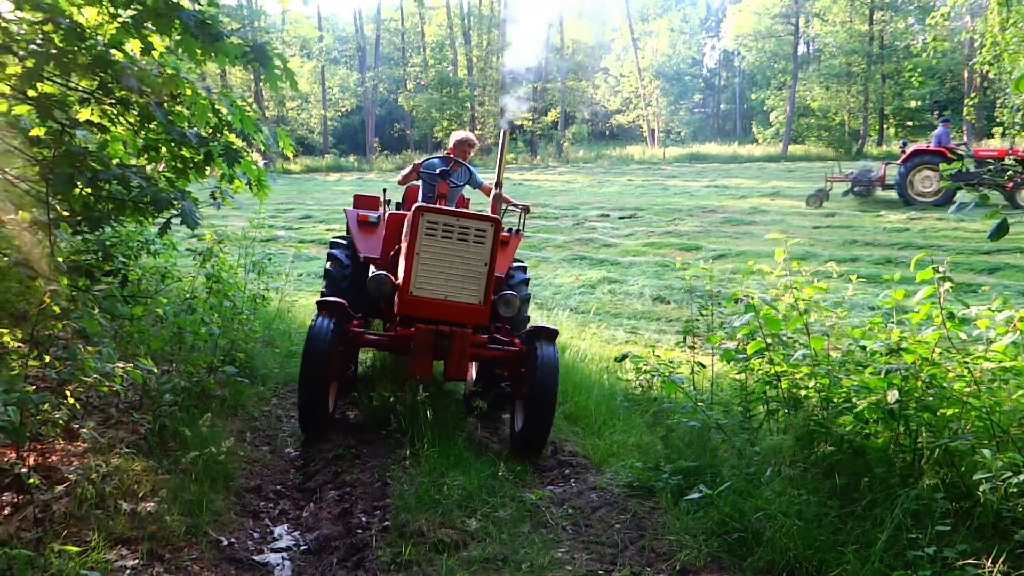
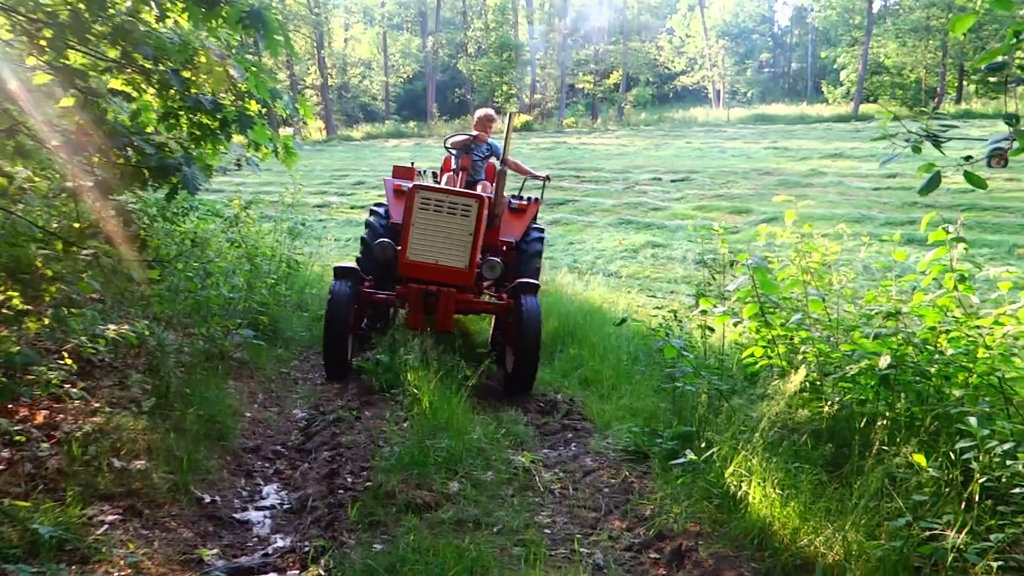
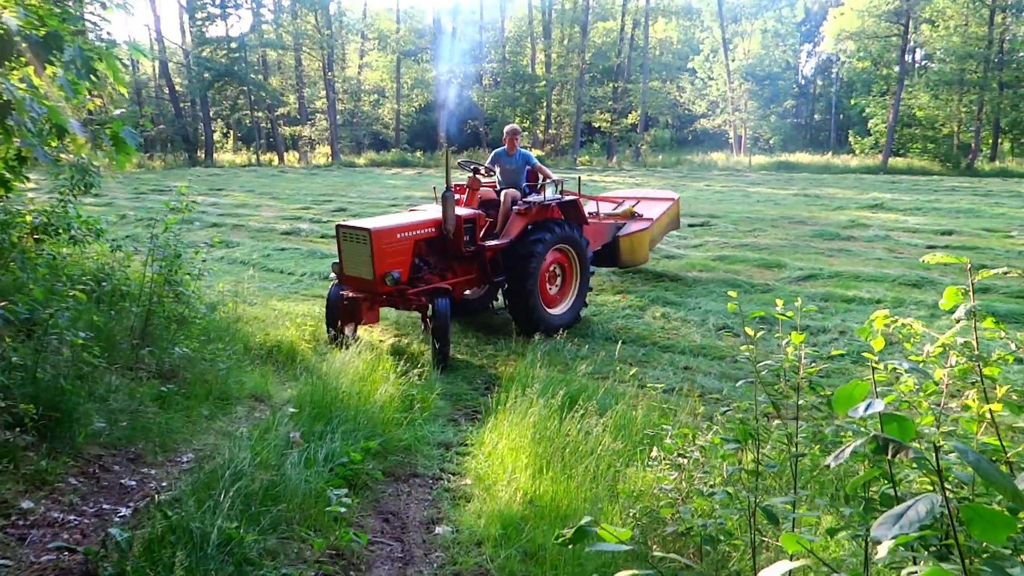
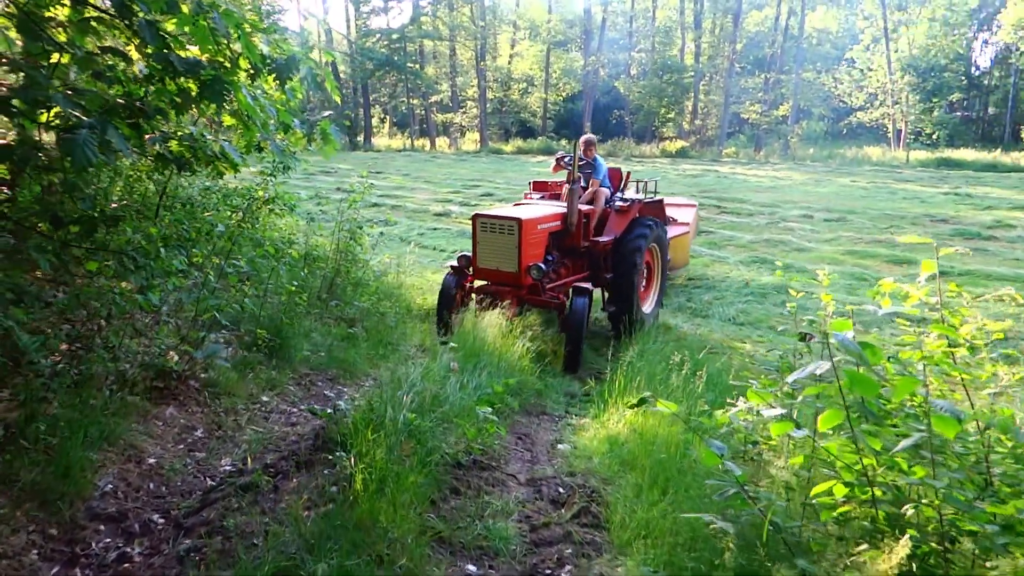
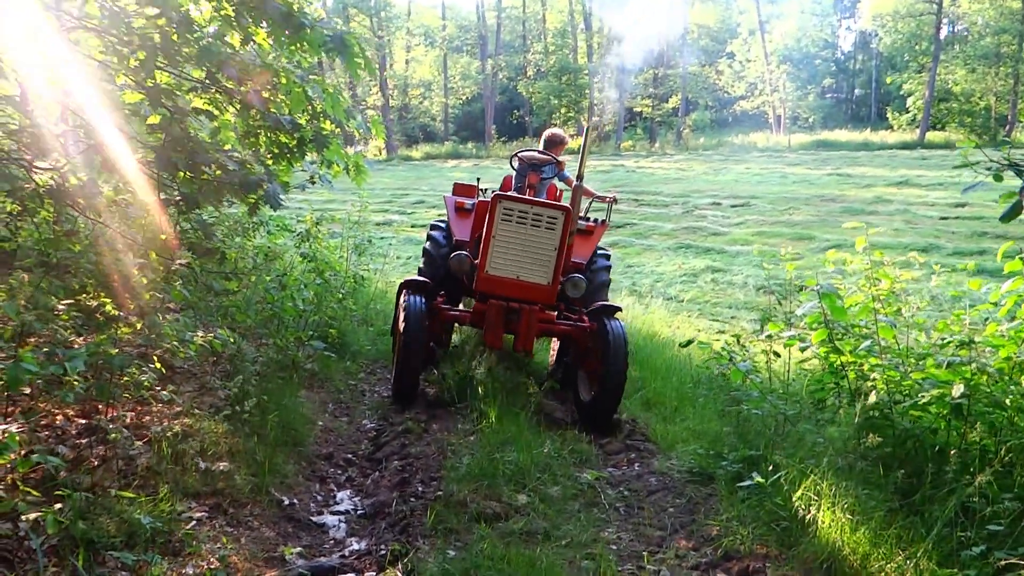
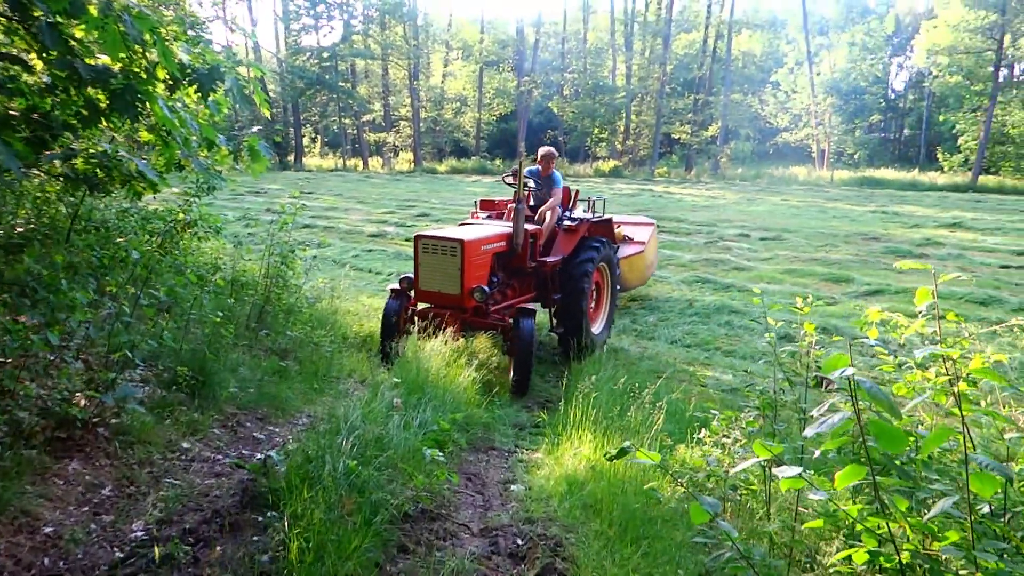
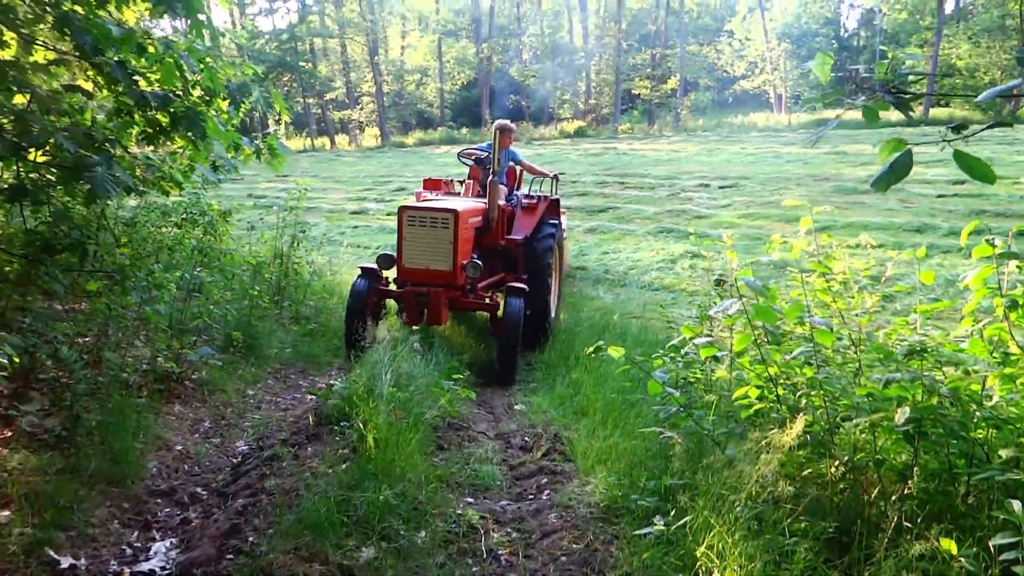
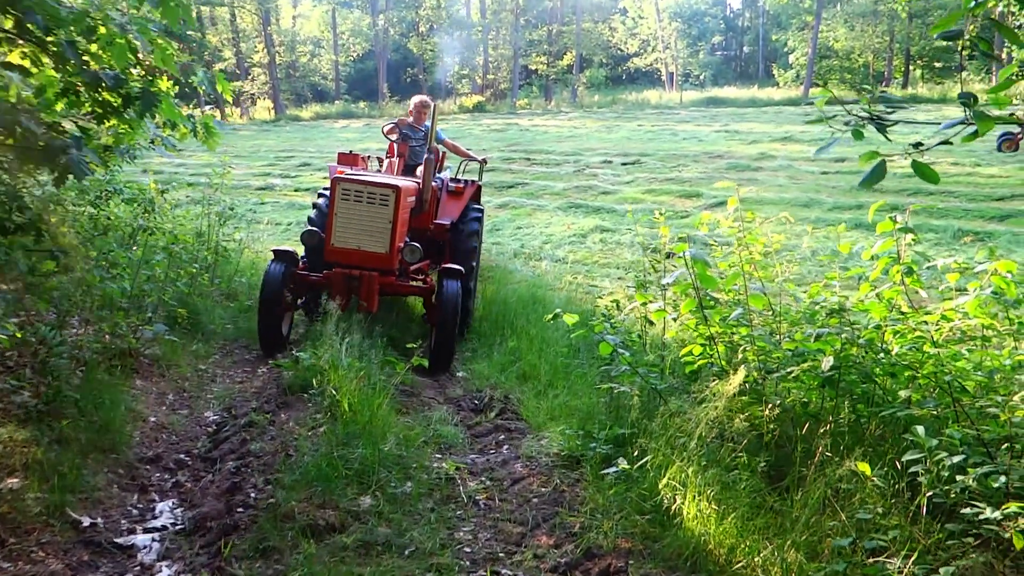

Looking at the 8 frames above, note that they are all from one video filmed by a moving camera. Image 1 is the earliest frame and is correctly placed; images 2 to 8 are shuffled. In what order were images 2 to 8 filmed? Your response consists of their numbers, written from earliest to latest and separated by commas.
5, 2, 8, 7, 4, 6, 3
